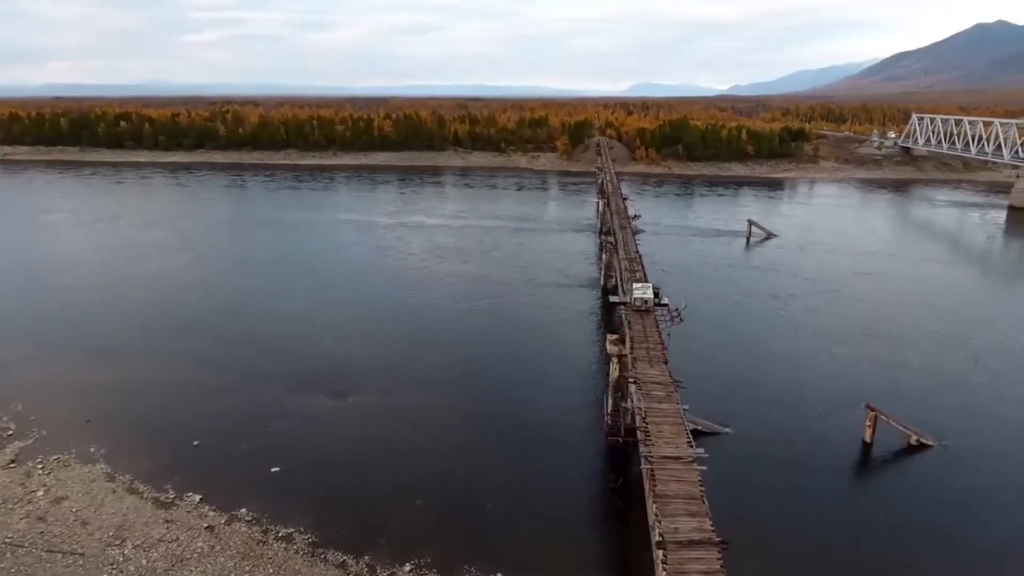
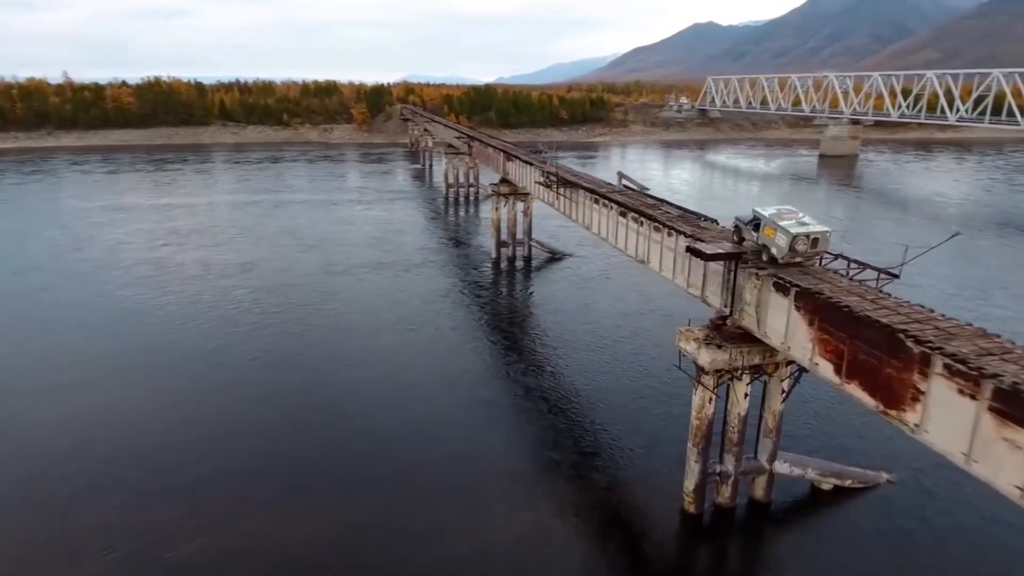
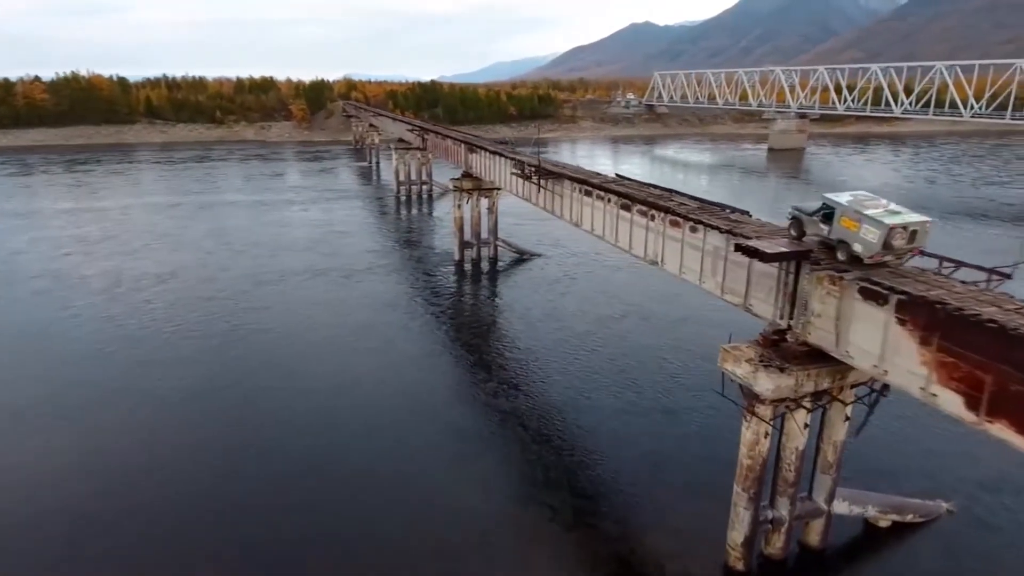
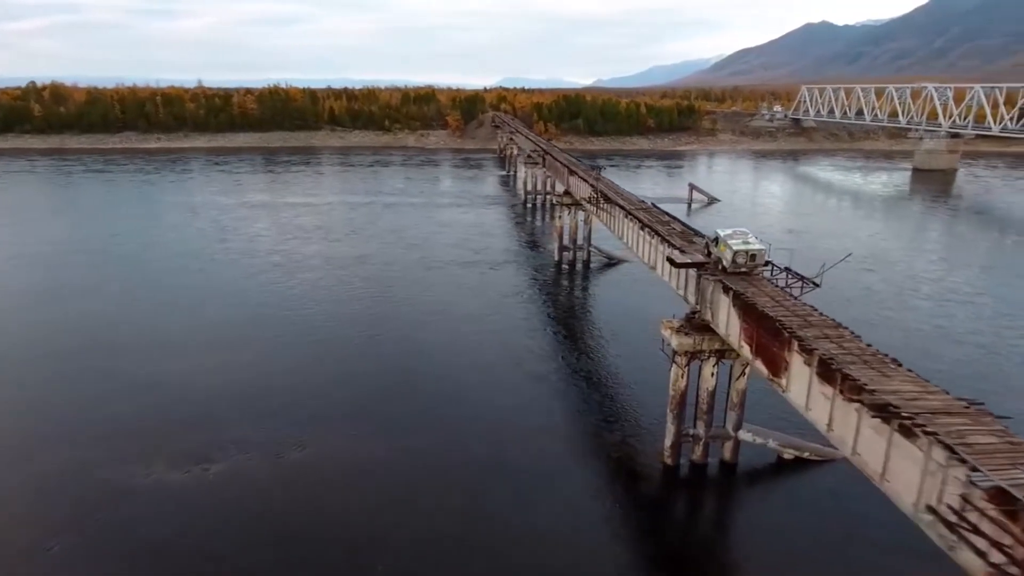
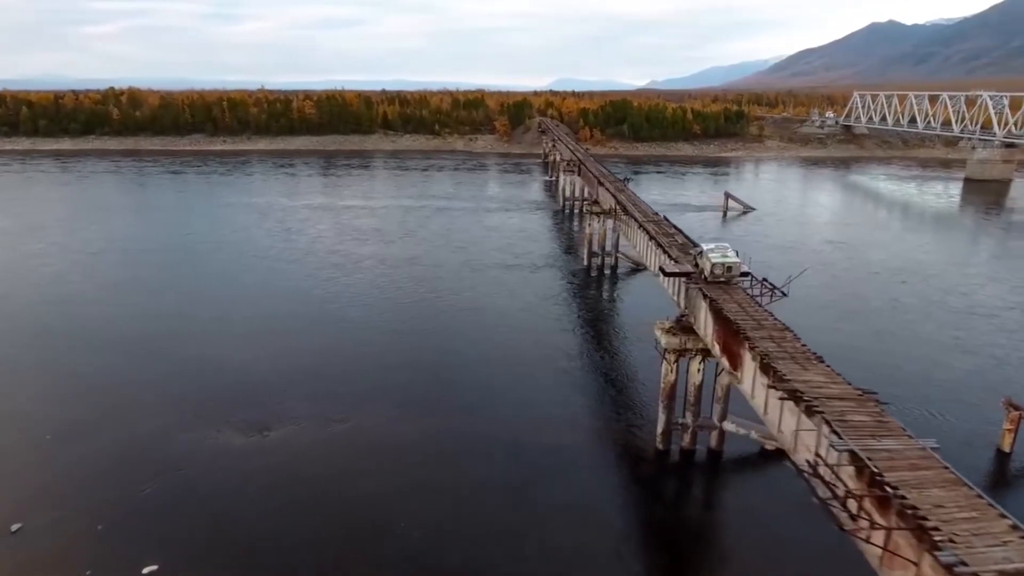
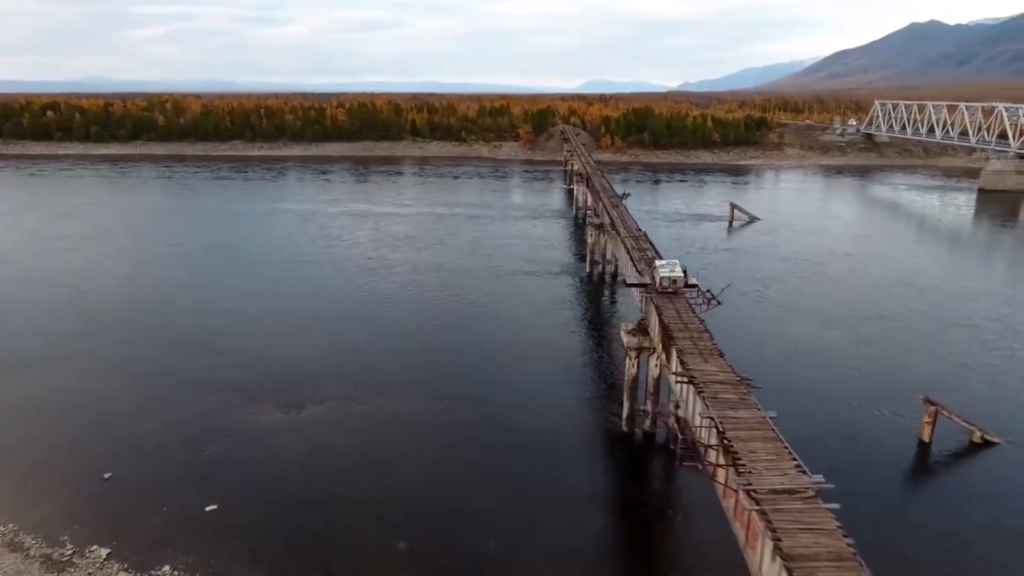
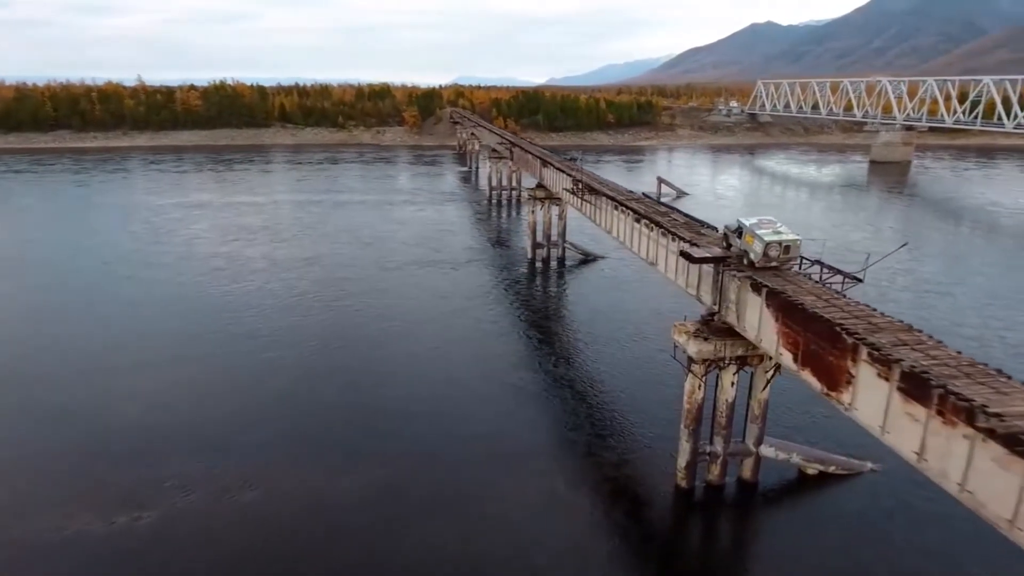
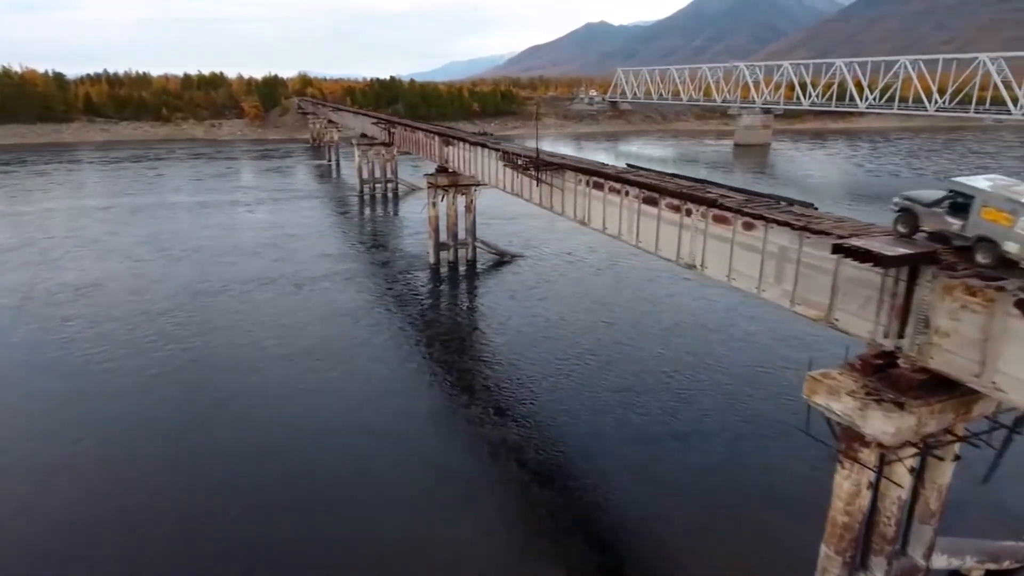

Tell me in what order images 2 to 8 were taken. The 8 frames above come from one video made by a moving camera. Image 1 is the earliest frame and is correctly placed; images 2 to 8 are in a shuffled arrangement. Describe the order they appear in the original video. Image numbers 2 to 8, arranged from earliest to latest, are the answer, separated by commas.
6, 5, 4, 7, 2, 3, 8
